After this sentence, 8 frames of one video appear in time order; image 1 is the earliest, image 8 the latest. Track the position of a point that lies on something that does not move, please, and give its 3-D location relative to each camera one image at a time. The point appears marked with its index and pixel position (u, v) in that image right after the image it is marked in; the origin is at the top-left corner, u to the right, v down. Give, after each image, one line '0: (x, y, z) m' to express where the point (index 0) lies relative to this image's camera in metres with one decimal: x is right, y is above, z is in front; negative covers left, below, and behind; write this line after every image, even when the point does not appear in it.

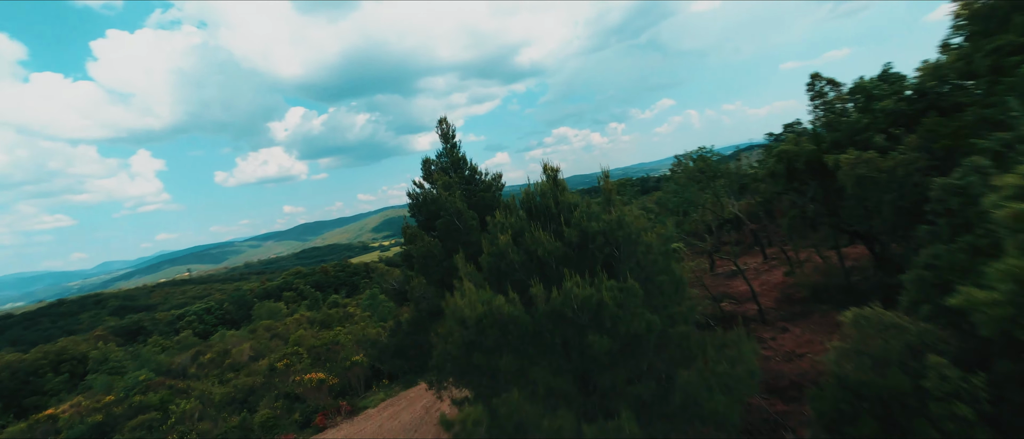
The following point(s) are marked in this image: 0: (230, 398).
0: (-11.0, -6.9, +16.7) m
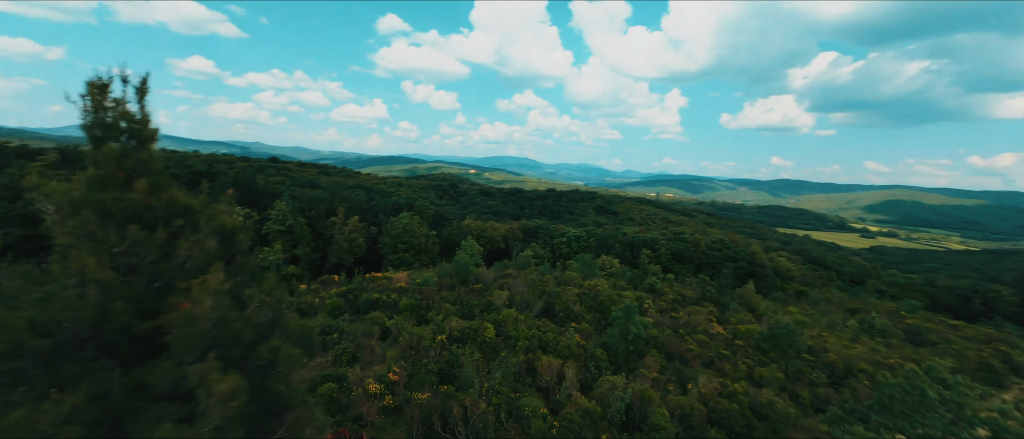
0: (-4.4, -4.9, +16.9) m
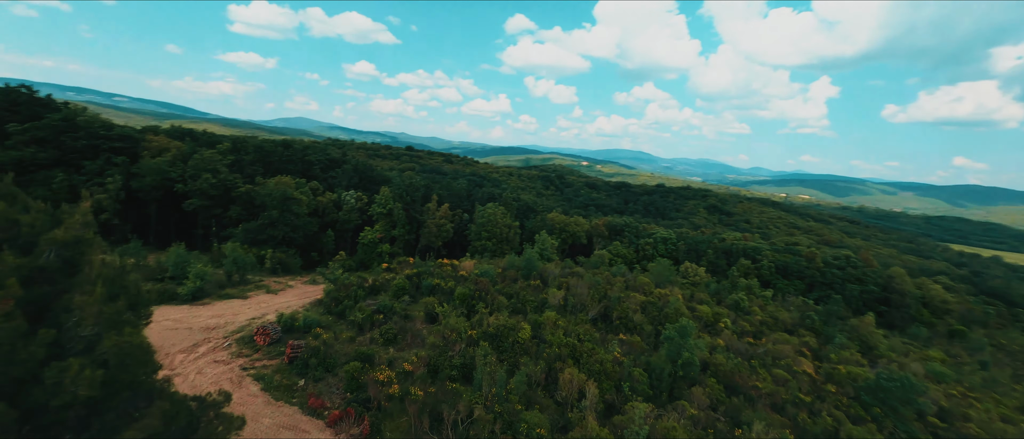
0: (-3.1, -4.7, +17.4) m
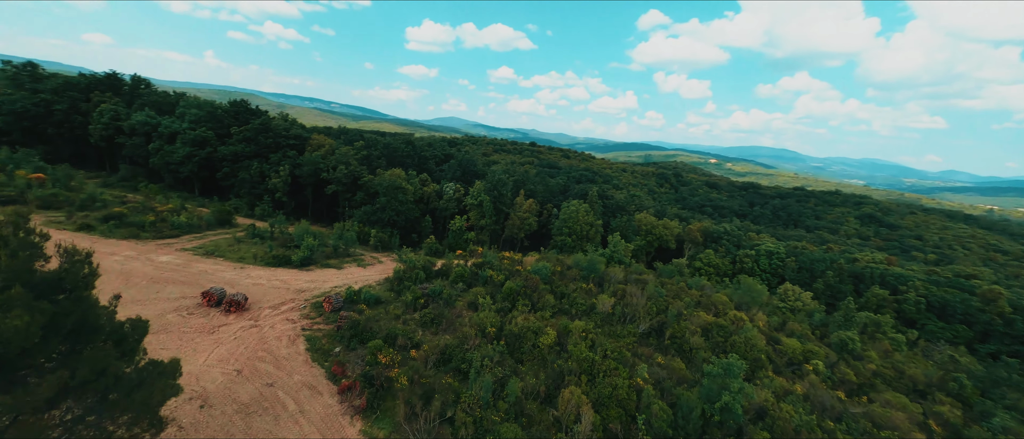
0: (-1.9, -4.5, +18.2) m
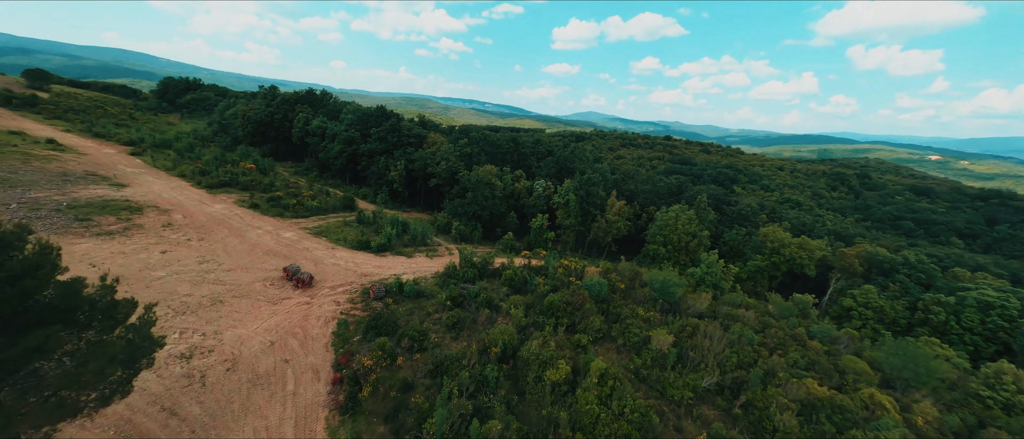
0: (-1.0, -4.5, +16.3) m
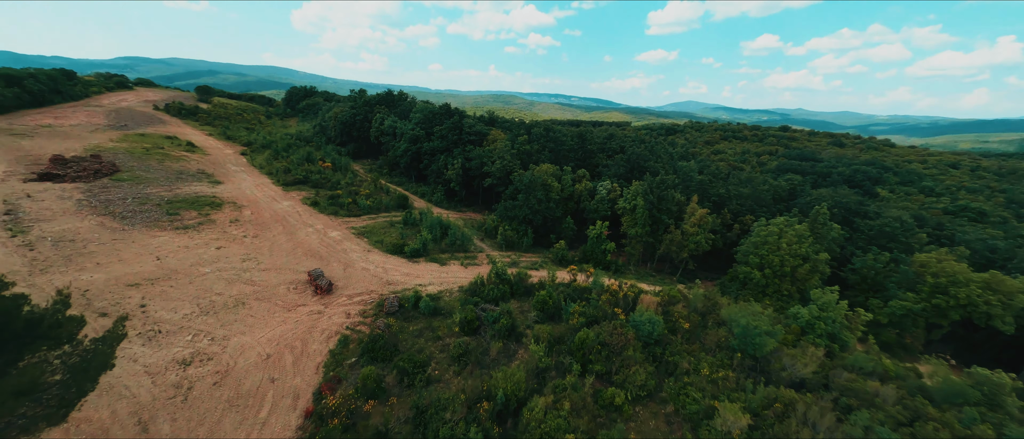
0: (-0.6, -4.8, +12.8) m
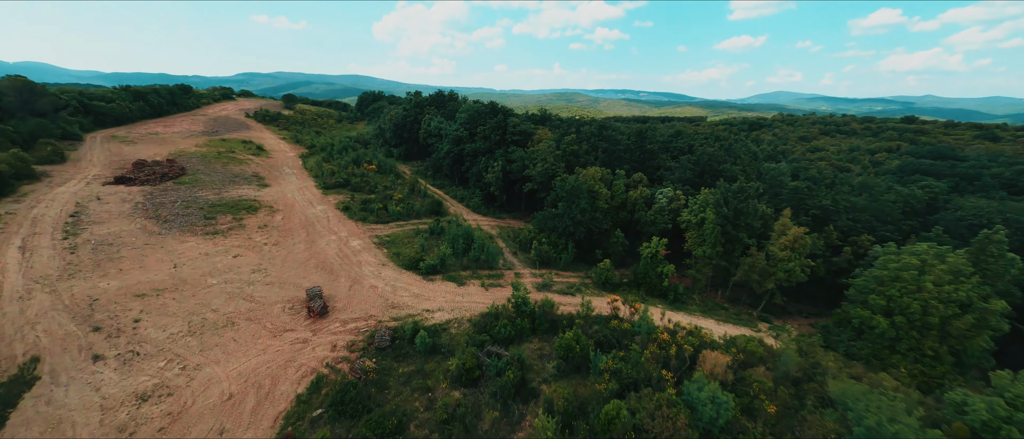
0: (-0.8, -5.3, +9.2) m
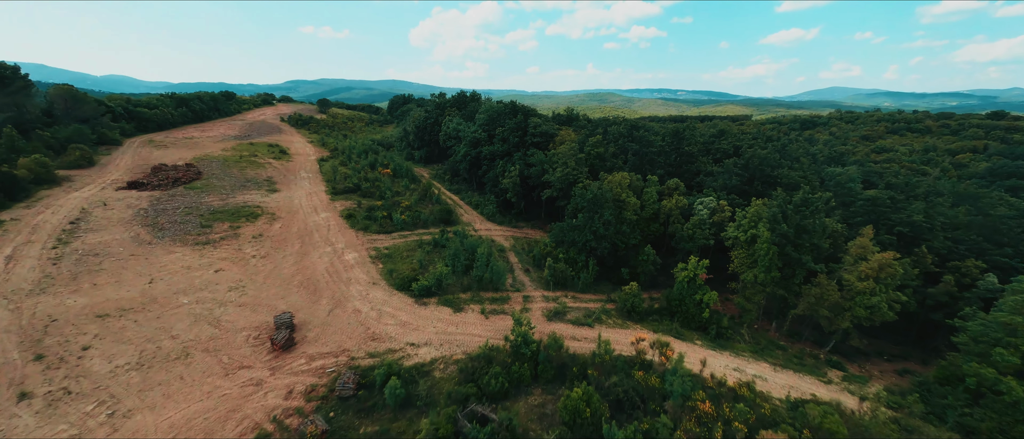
0: (-1.4, -5.9, +6.2) m
